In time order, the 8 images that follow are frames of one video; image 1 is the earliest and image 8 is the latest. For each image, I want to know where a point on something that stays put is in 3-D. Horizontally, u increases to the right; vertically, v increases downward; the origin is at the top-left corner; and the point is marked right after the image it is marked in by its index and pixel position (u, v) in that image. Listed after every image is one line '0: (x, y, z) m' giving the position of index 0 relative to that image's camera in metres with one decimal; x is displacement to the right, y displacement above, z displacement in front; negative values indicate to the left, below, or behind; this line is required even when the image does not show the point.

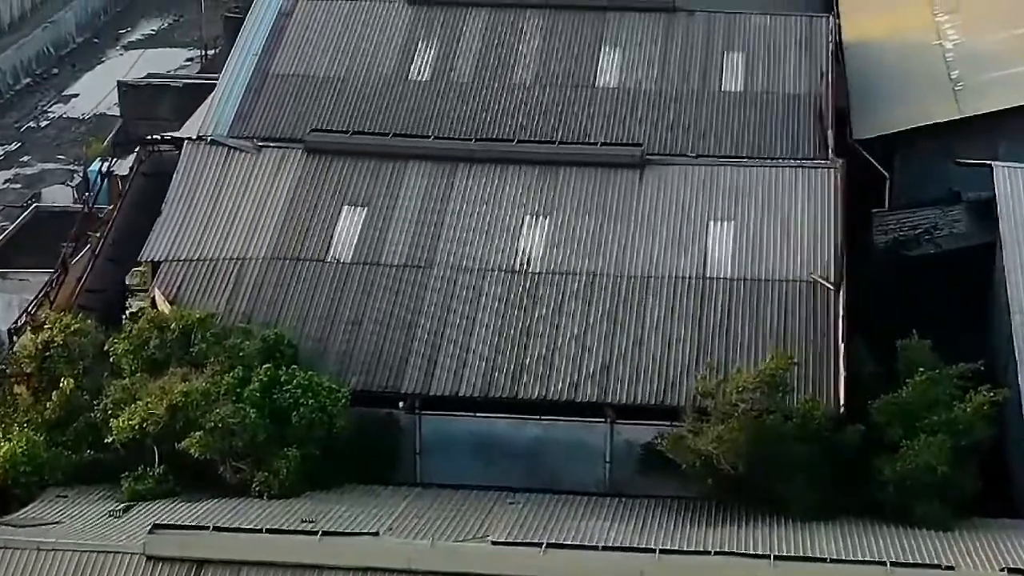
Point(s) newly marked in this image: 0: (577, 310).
0: (+0.7, -0.2, +20.0) m
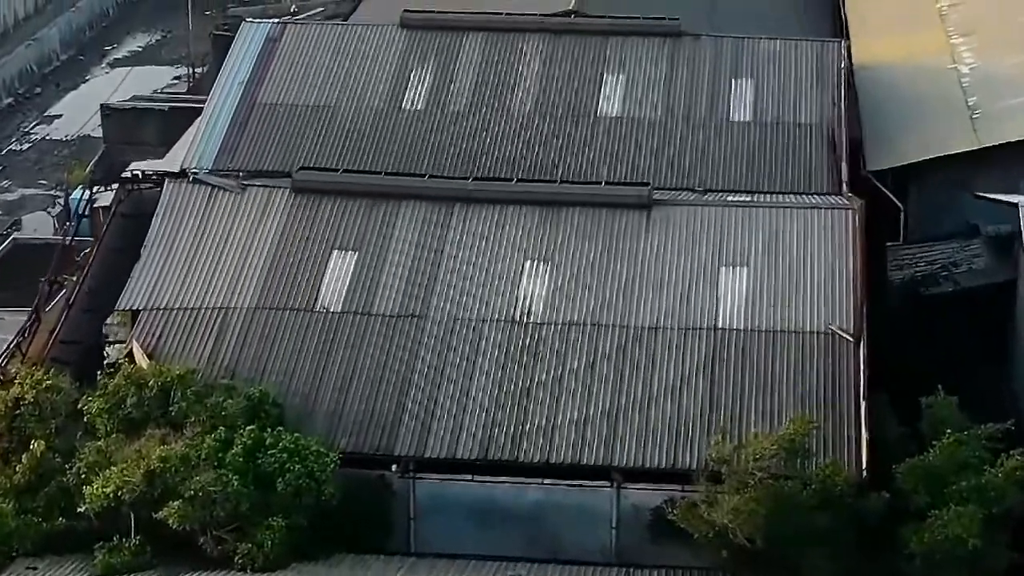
0: (+0.7, -0.8, +18.8) m
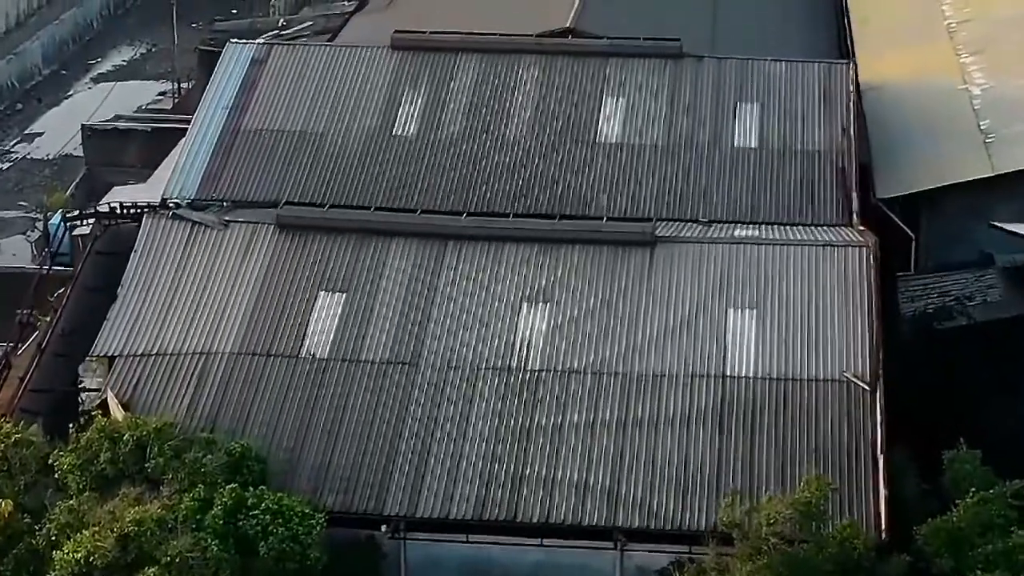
0: (+0.7, -1.2, +17.8) m
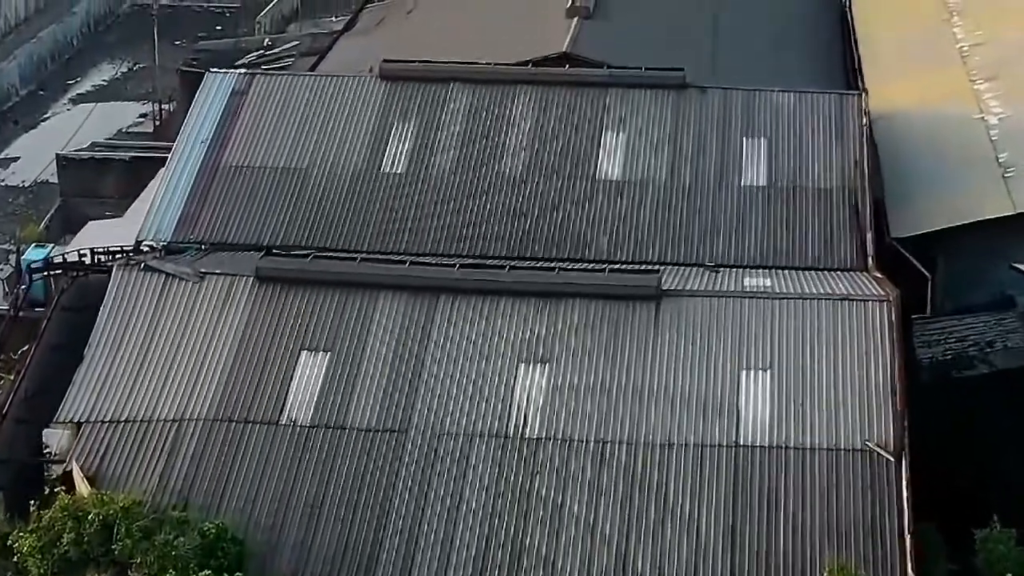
0: (+0.6, -1.8, +16.5) m
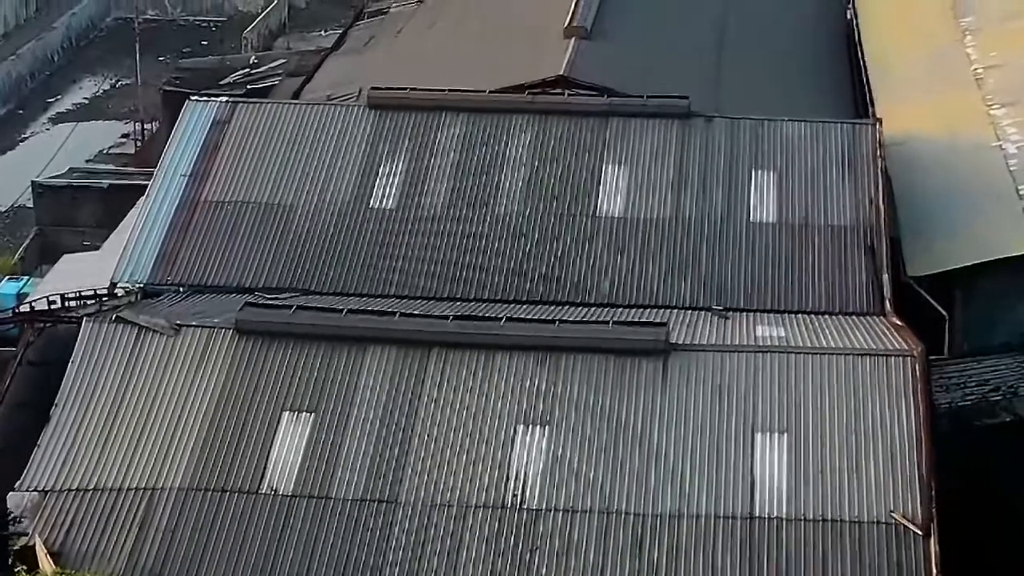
0: (+0.6, -2.3, +15.3) m
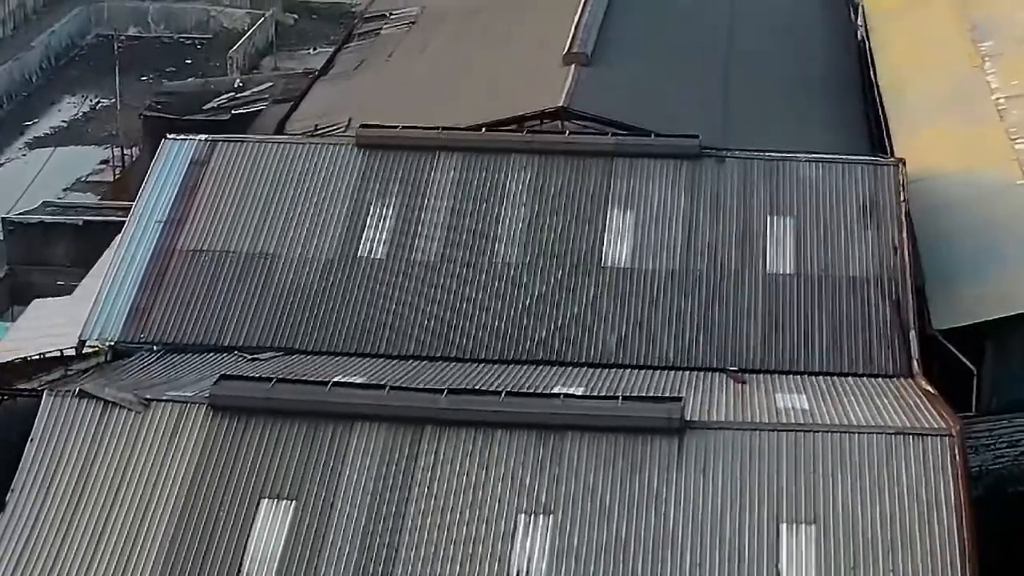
0: (+0.6, -2.9, +13.8) m
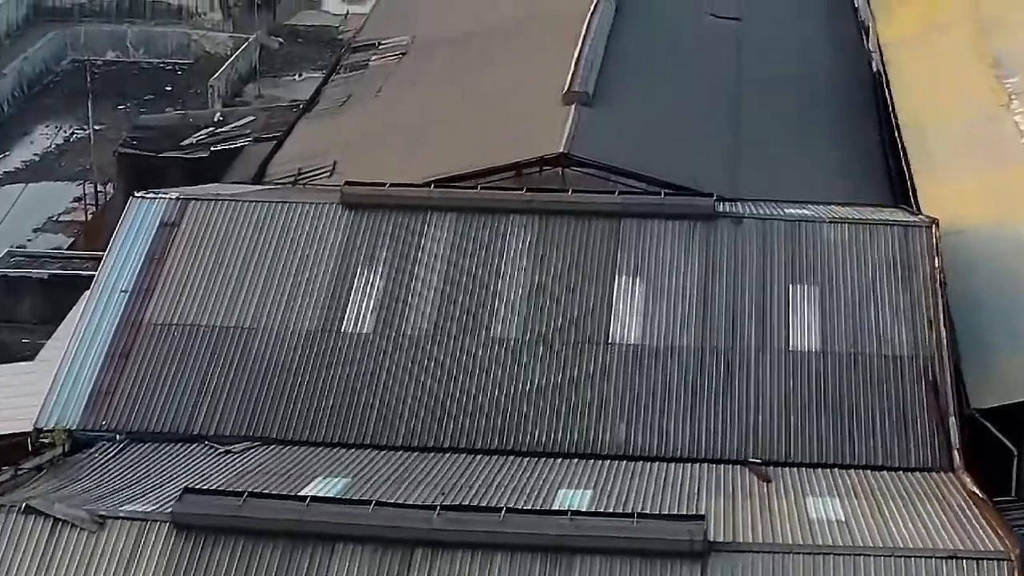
0: (+0.6, -3.7, +12.0) m
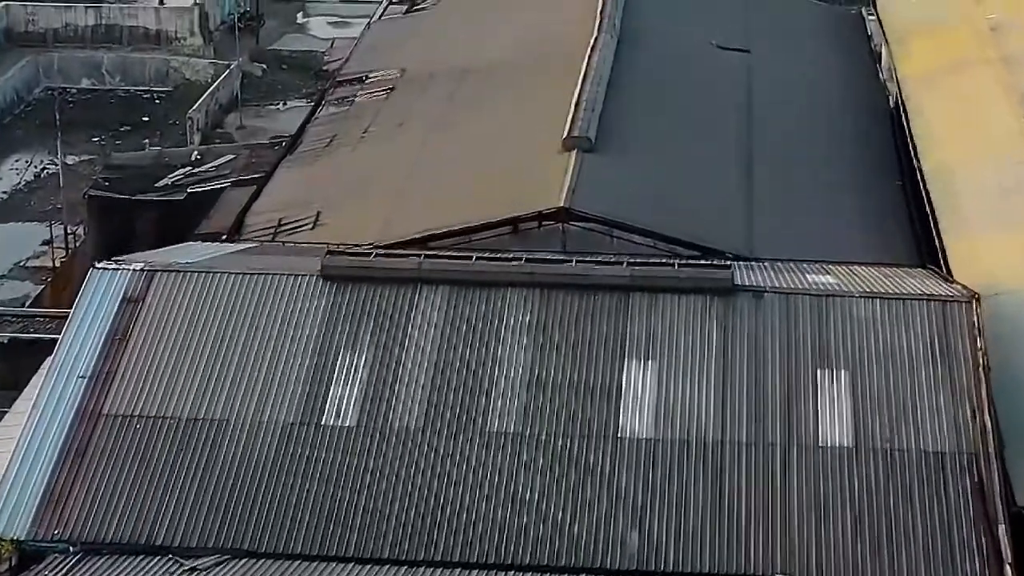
0: (+0.7, -4.5, +10.1) m
